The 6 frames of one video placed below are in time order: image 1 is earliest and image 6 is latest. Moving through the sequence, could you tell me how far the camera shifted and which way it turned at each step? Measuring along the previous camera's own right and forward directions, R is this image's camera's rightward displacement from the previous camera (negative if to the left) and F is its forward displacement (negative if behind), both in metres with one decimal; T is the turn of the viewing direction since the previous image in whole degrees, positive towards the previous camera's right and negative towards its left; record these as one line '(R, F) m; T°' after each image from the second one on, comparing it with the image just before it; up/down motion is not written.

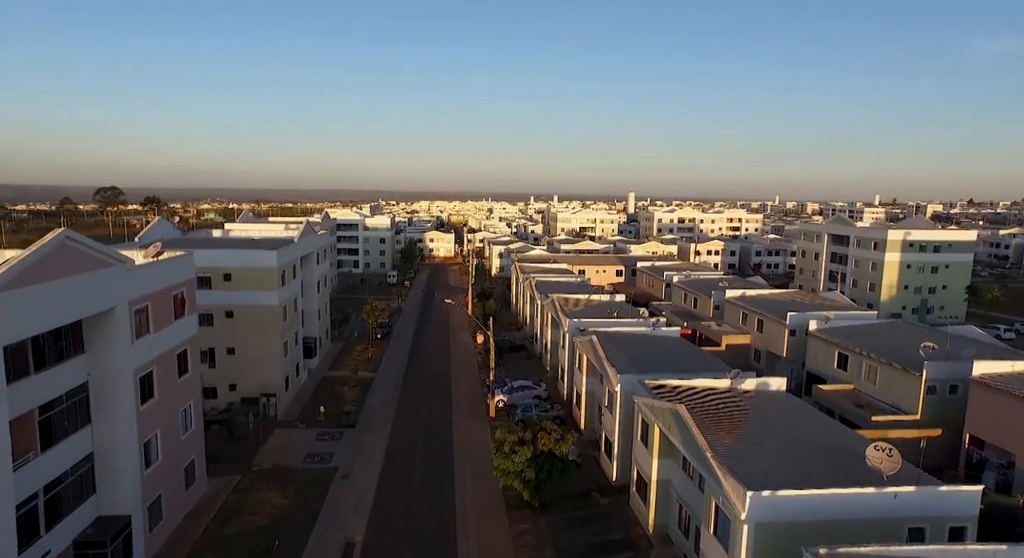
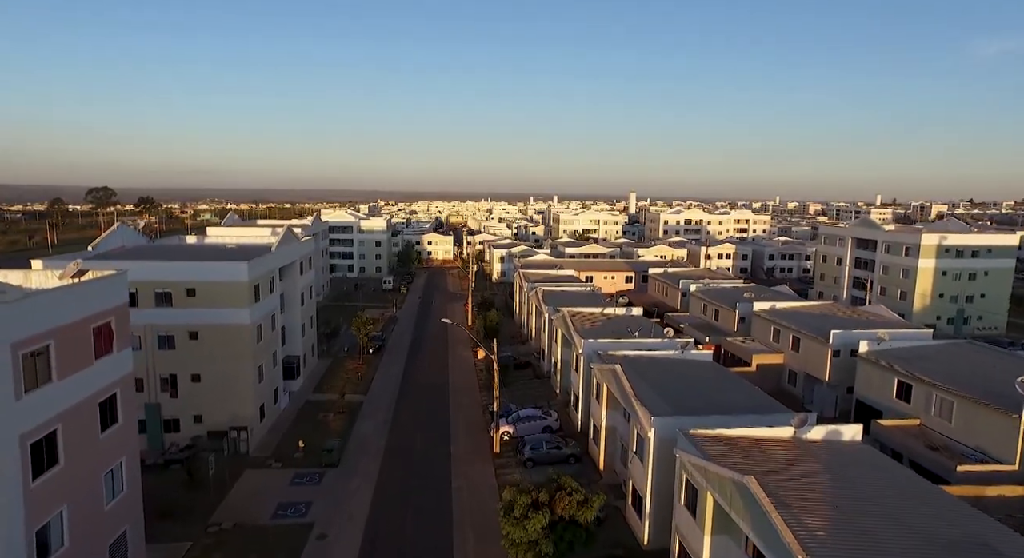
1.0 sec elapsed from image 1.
(-0.3, +4.1) m; 0°
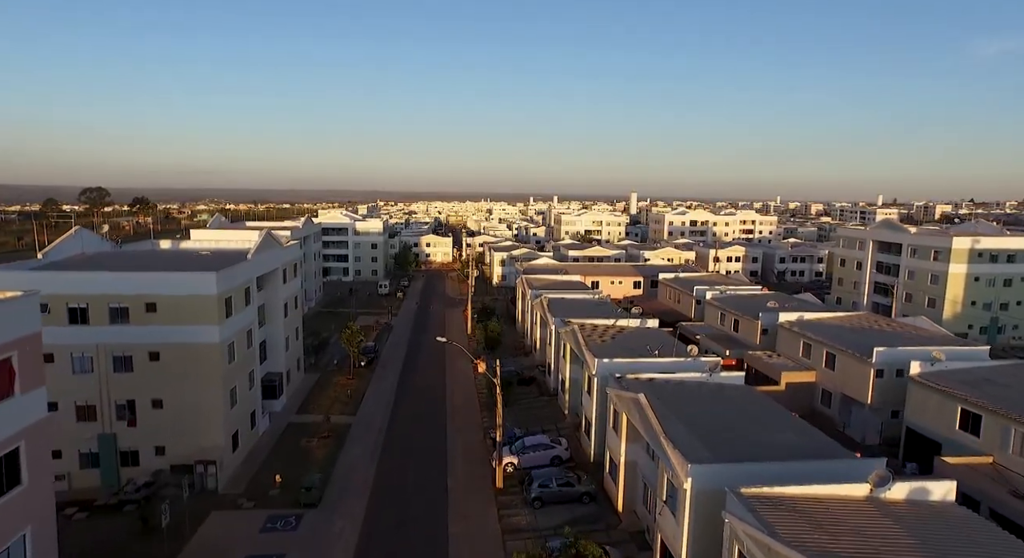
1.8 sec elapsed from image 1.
(-0.2, +3.3) m; 0°
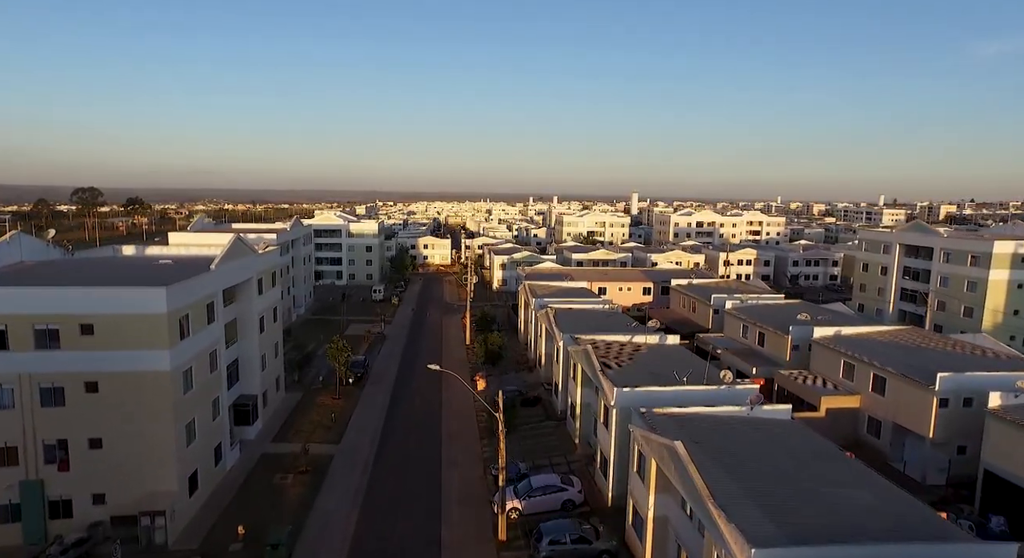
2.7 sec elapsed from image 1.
(-0.2, +3.8) m; 0°
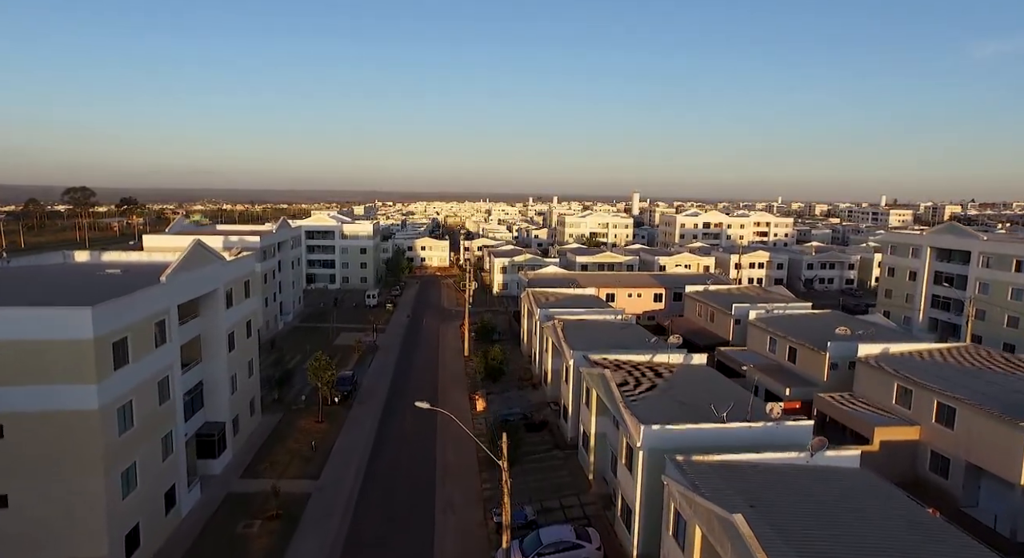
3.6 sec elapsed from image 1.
(-0.2, +3.8) m; 0°
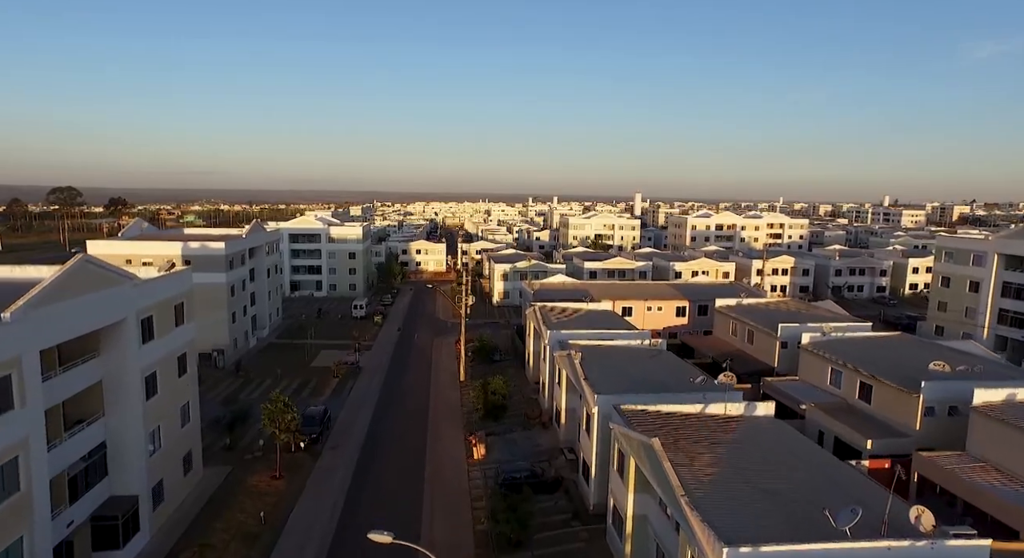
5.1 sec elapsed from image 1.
(-0.3, +6.6) m; 0°
